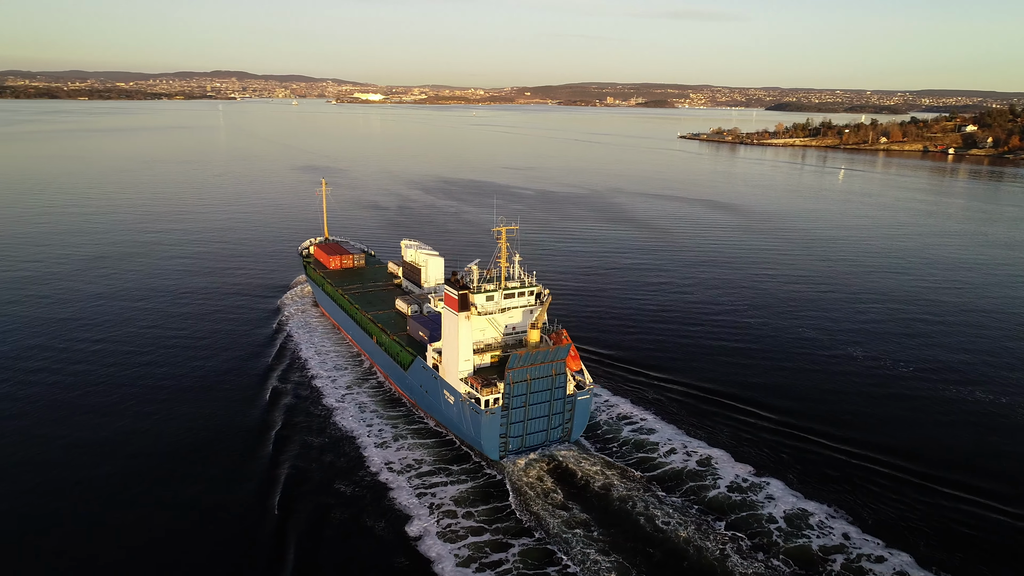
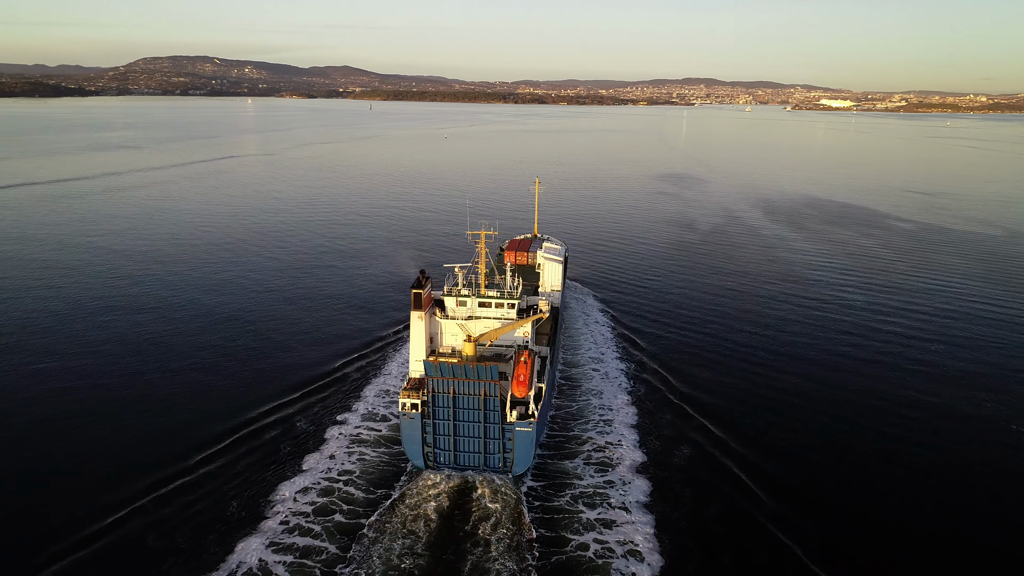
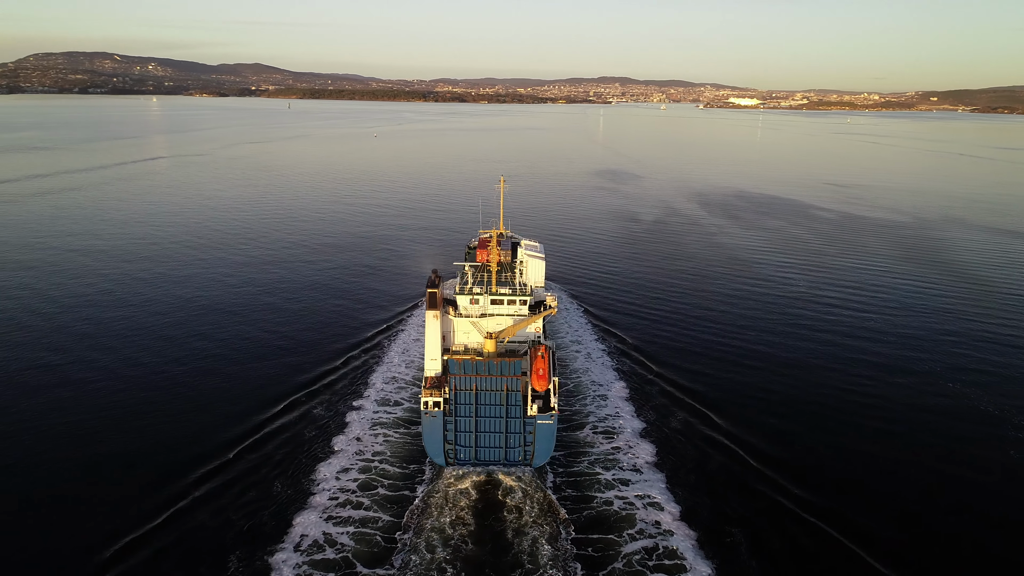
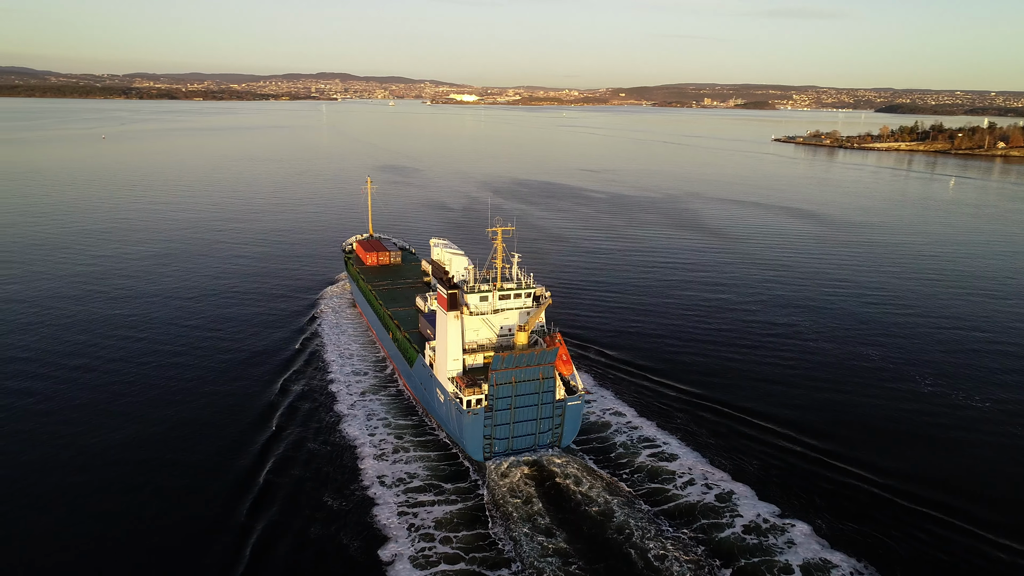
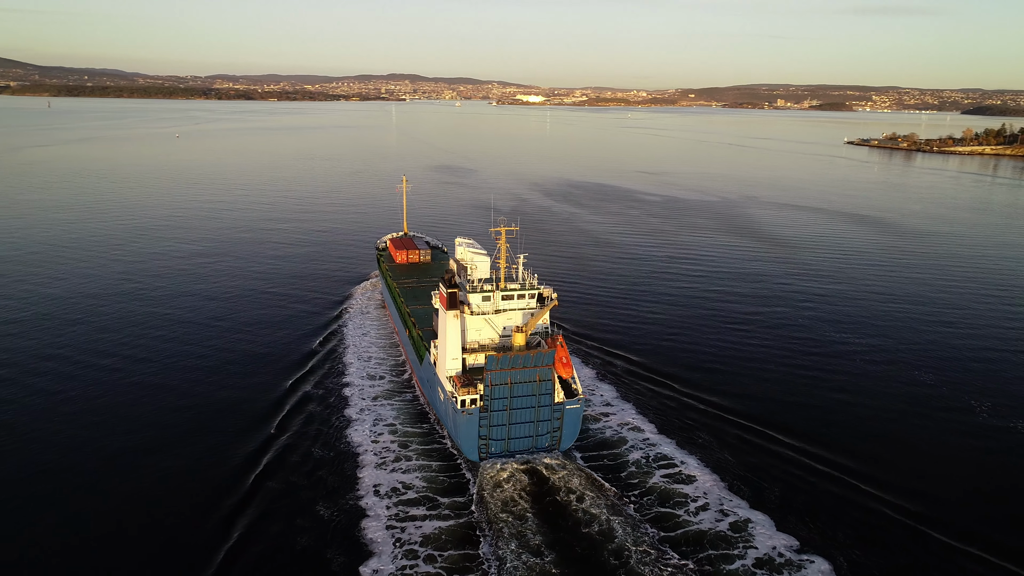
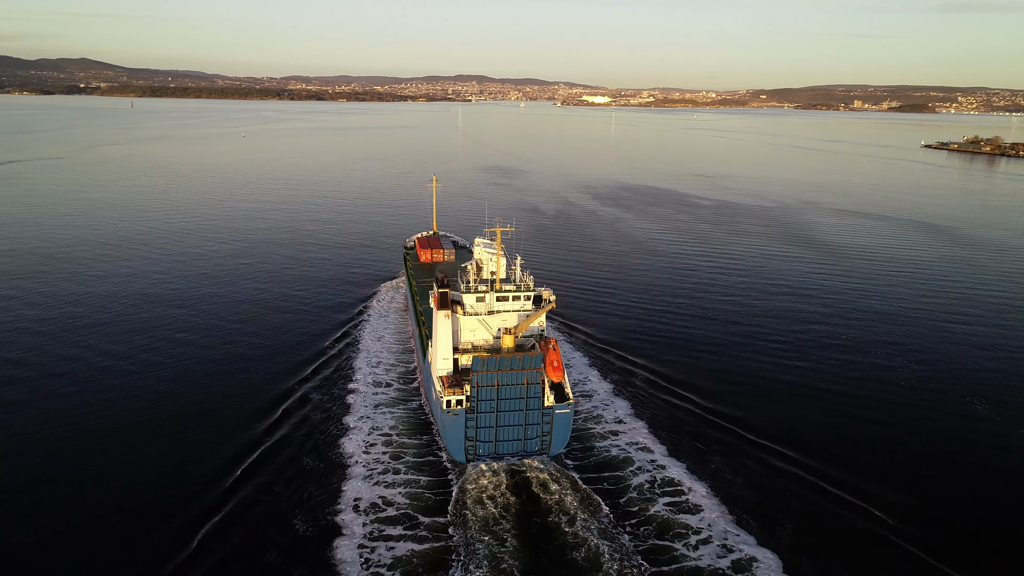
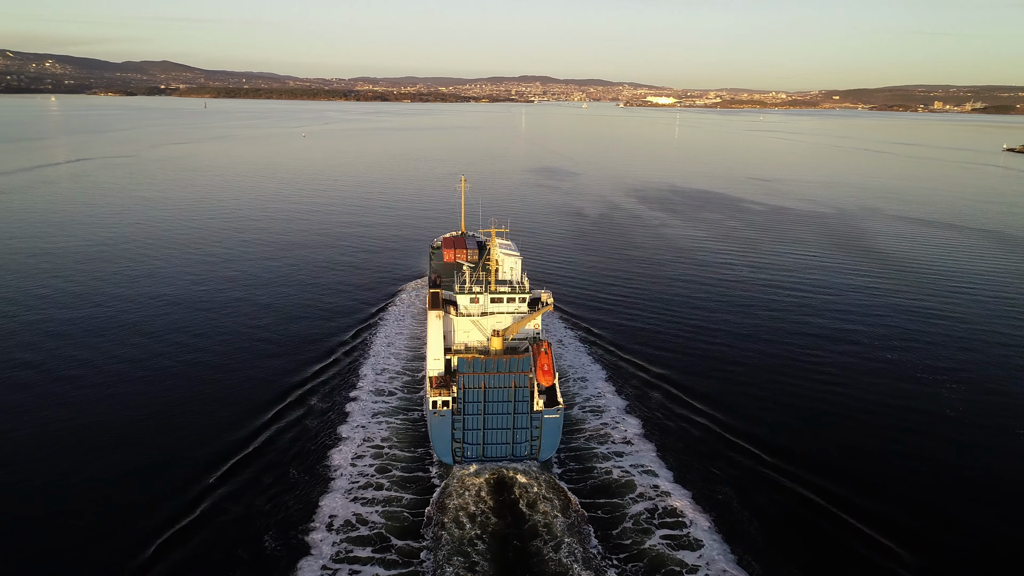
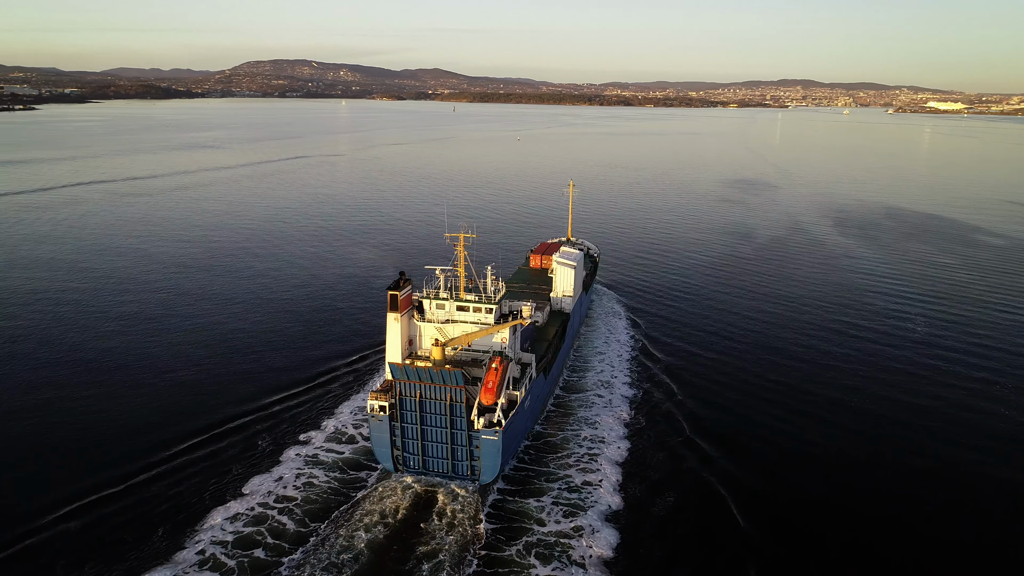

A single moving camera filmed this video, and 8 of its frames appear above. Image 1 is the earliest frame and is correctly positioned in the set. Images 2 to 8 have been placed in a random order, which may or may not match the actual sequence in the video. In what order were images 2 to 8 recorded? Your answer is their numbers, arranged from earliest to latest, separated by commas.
4, 5, 6, 7, 3, 2, 8
